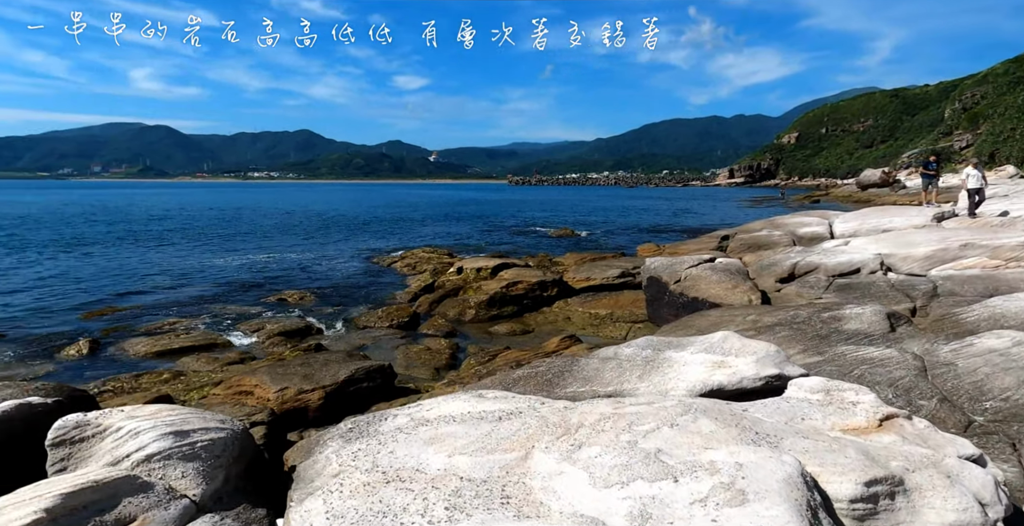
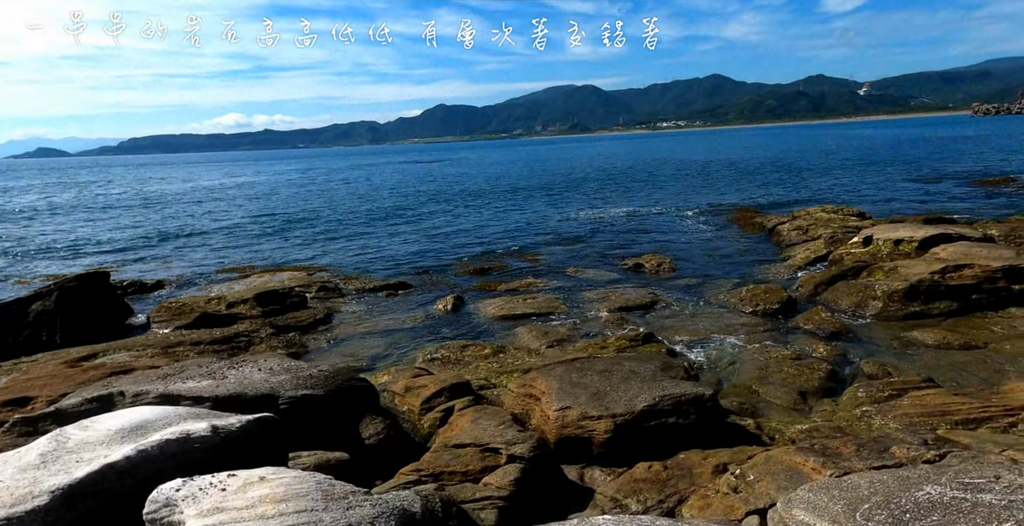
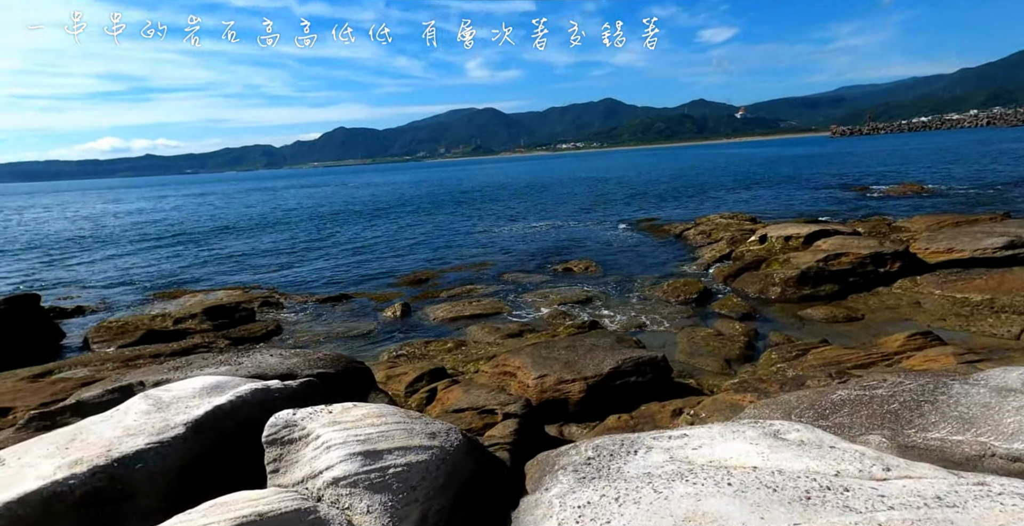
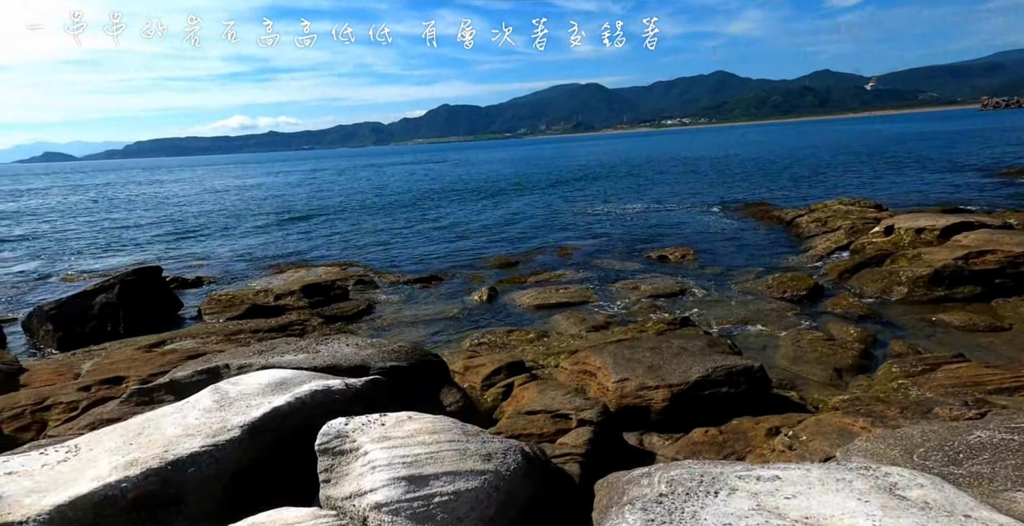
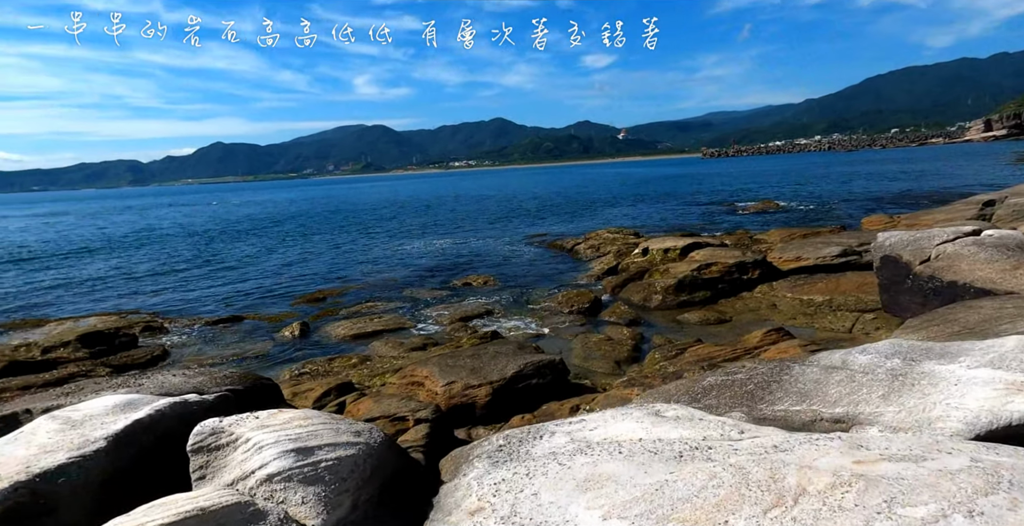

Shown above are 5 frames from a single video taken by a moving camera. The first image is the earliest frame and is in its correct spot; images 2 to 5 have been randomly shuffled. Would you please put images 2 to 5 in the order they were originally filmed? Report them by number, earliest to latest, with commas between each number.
5, 3, 4, 2
